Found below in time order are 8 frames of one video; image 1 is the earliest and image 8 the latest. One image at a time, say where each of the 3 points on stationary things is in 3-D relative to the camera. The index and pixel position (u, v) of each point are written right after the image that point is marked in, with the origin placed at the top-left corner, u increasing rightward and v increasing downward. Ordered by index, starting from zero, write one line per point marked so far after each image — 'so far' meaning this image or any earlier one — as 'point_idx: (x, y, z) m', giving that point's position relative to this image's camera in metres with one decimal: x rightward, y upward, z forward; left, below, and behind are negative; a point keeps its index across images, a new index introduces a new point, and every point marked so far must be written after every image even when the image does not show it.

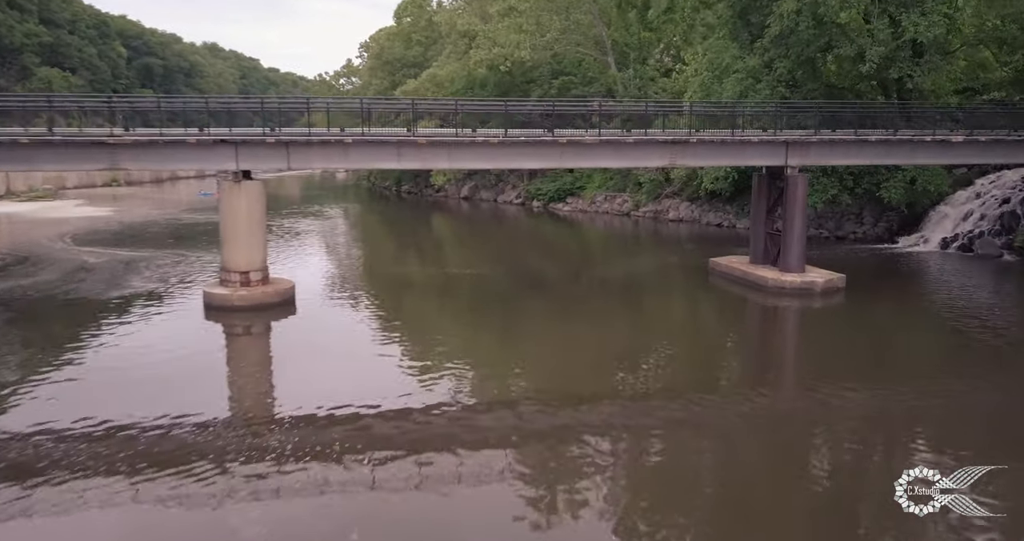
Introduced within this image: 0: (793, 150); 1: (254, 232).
0: (+7.2, +3.1, +19.3) m
1: (-6.6, +1.0, +19.1) m
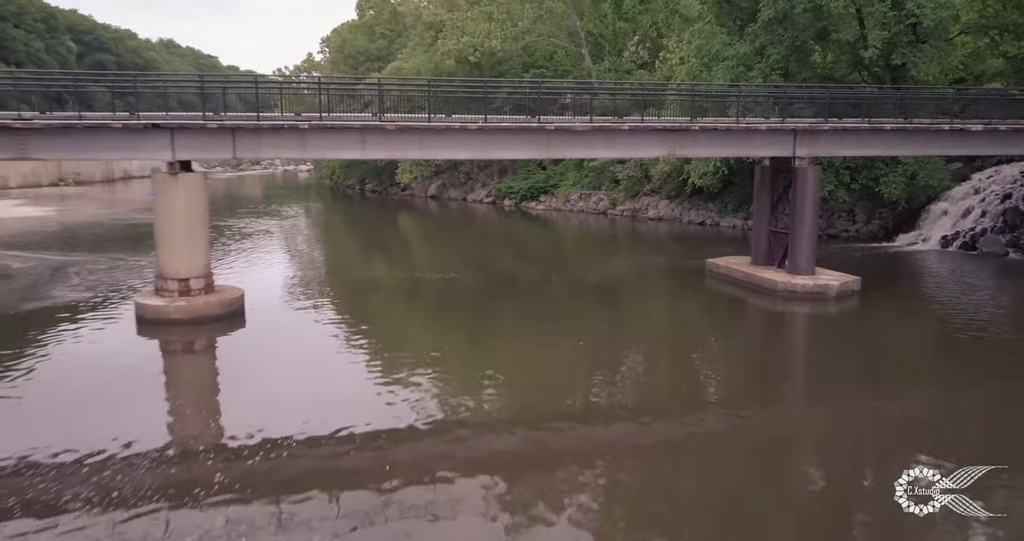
0: (+6.7, +3.0, +17.6) m
1: (-7.0, +0.8, +16.7) m
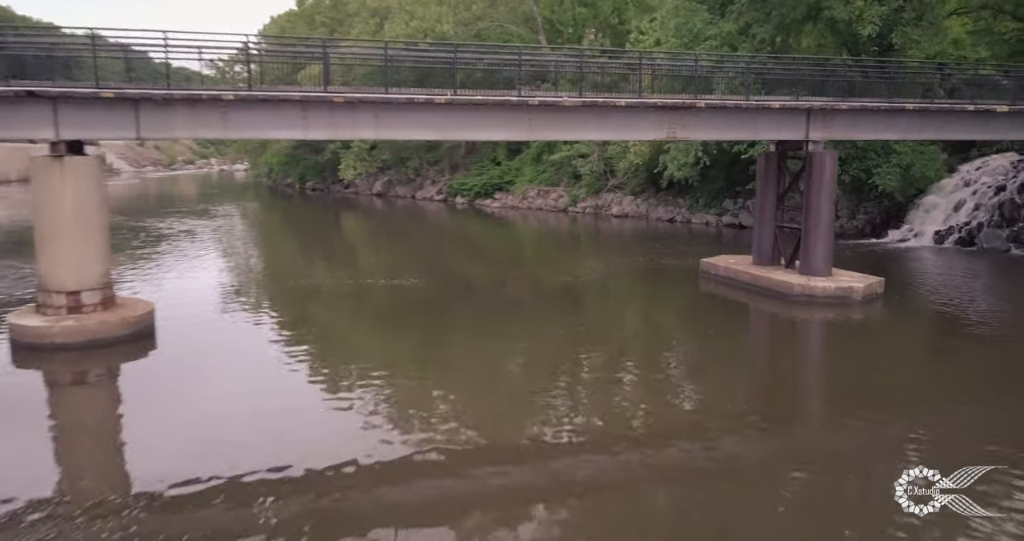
0: (+6.1, +3.0, +15.3) m
1: (-7.5, +0.7, +13.4) m
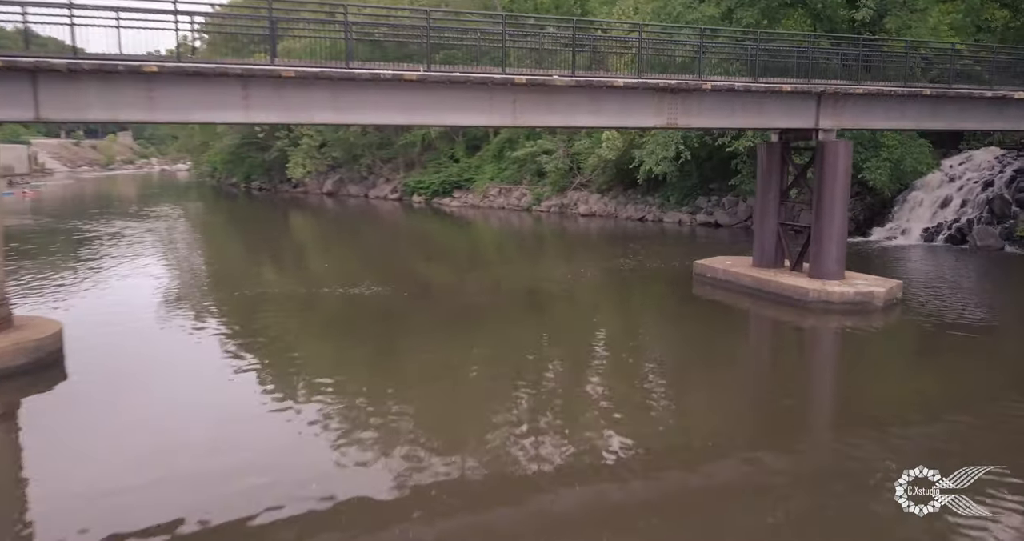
0: (+5.7, +3.0, +13.8) m
1: (-7.7, +0.5, +11.1) m
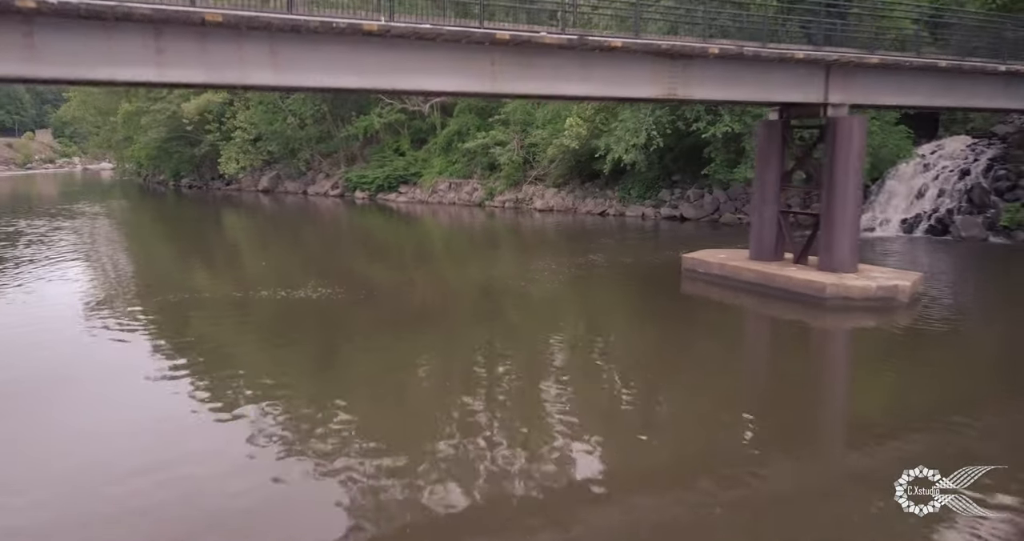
0: (+5.2, +3.1, +12.4) m
1: (-7.9, +0.4, +8.6) m
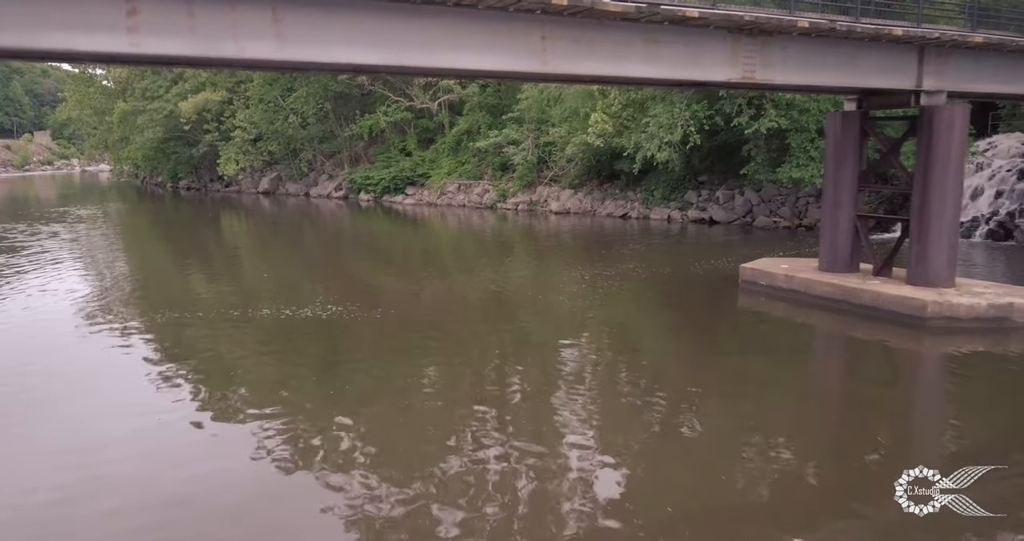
0: (+5.8, +2.9, +10.6) m
1: (-7.4, +0.2, +6.9) m
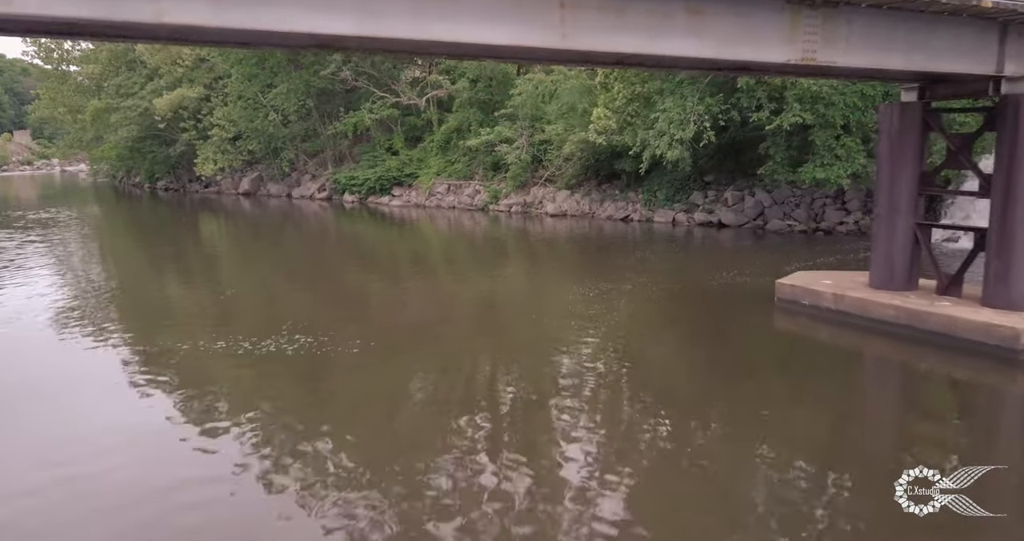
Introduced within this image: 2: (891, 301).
0: (+5.8, +2.7, +9.0) m
1: (-7.2, -0.1, +5.0) m
2: (+5.5, -0.5, +11.0) m
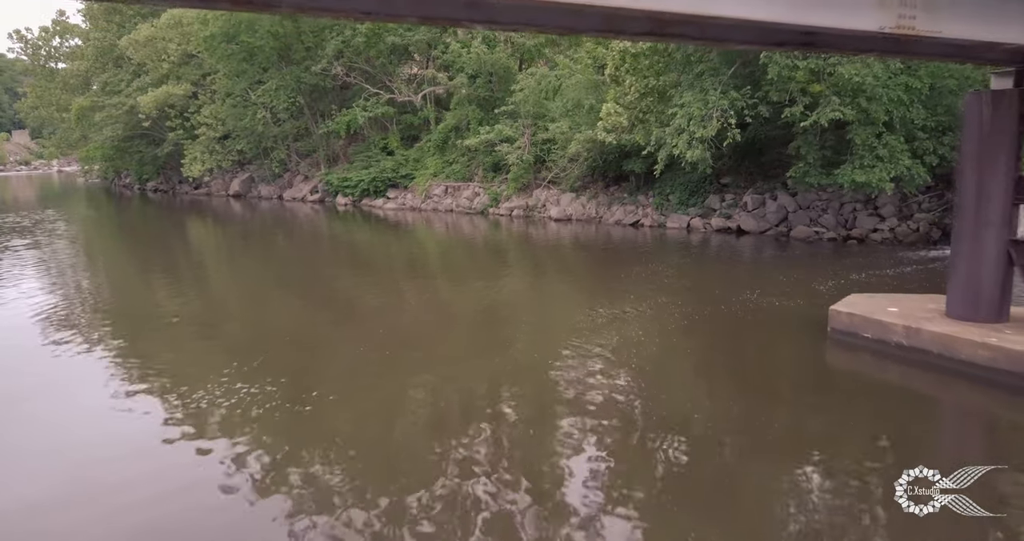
0: (+5.8, +2.4, +7.1) m
1: (-7.3, -0.3, +3.1) m
2: (+5.5, -0.7, +9.1) m
